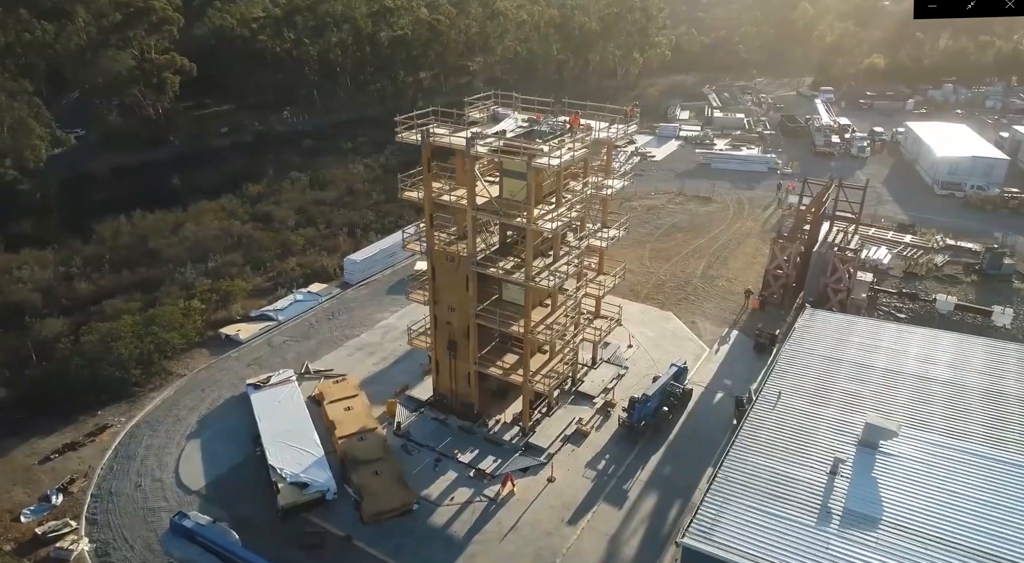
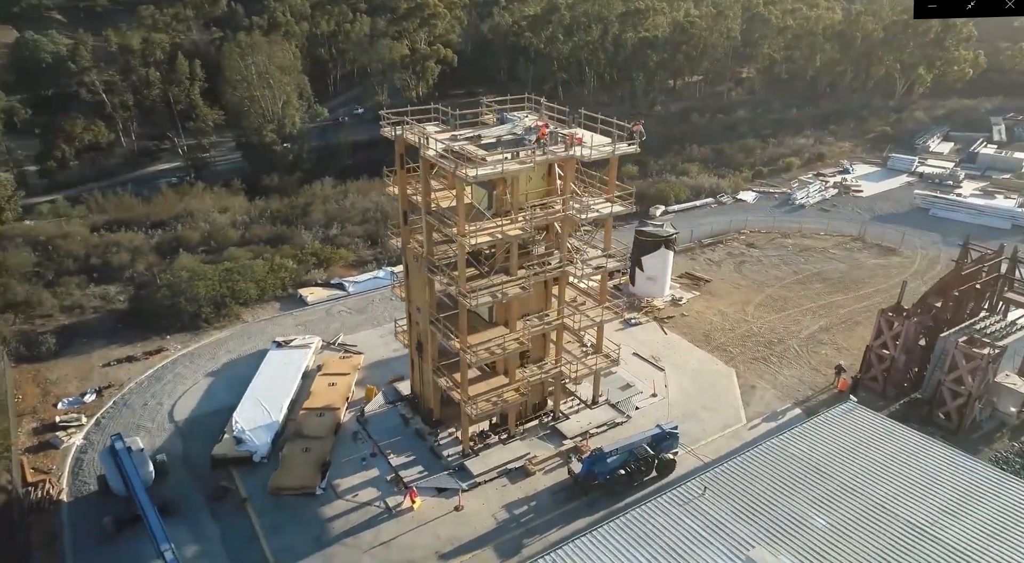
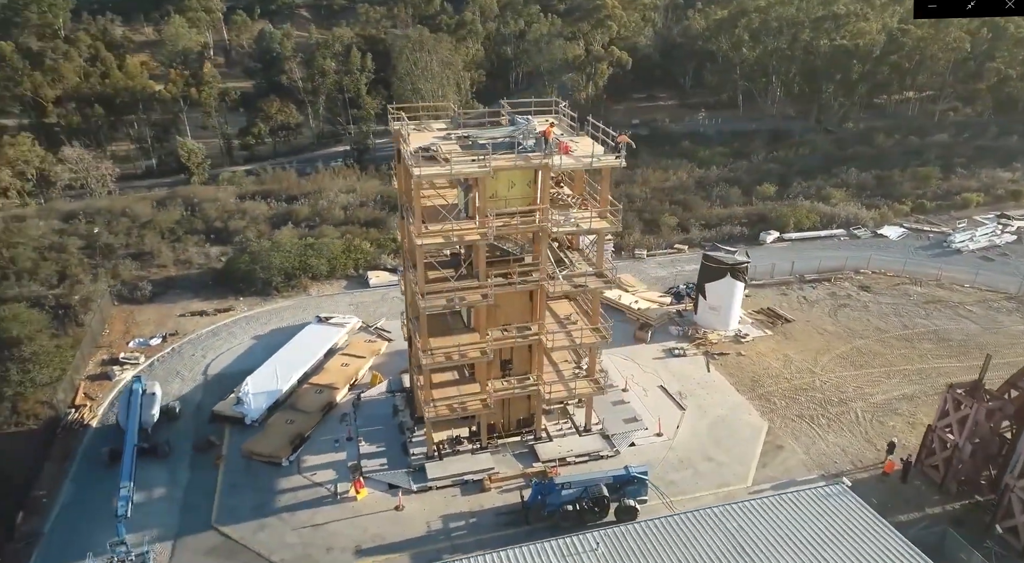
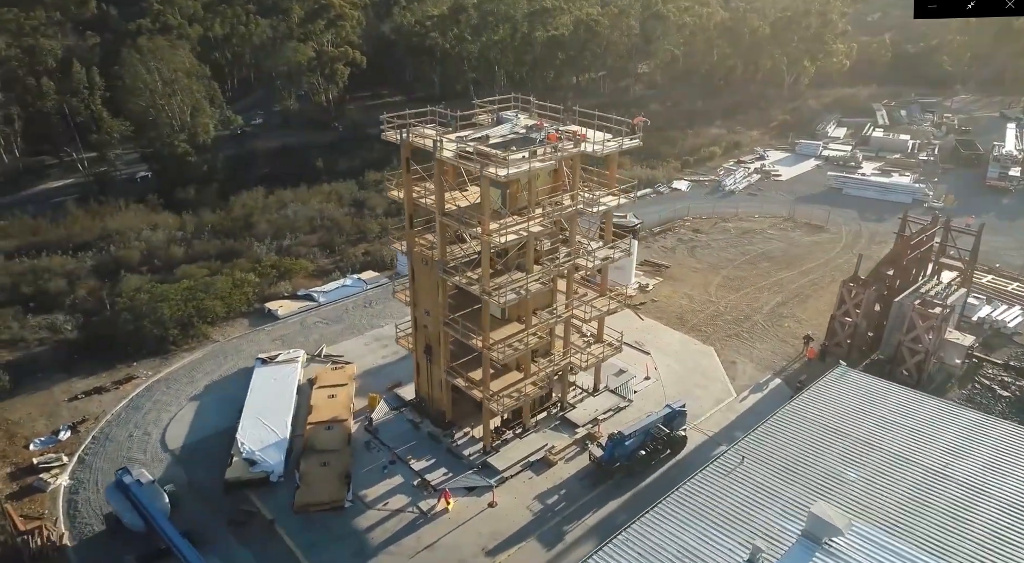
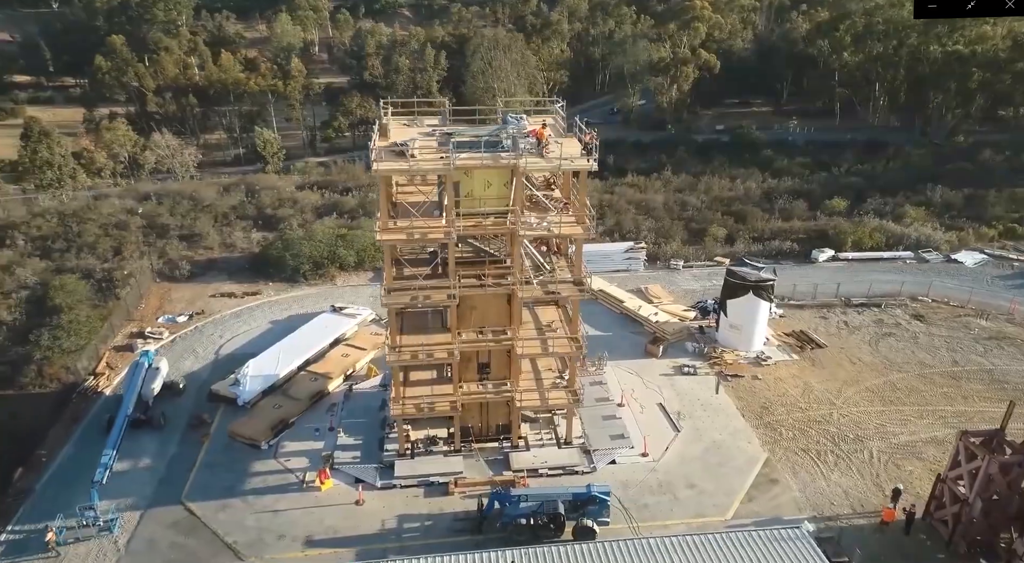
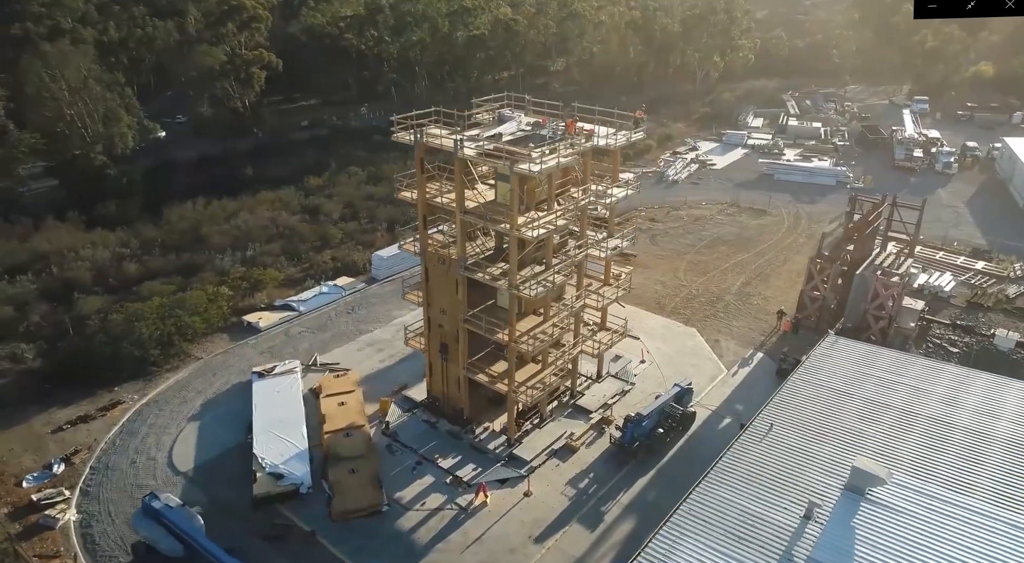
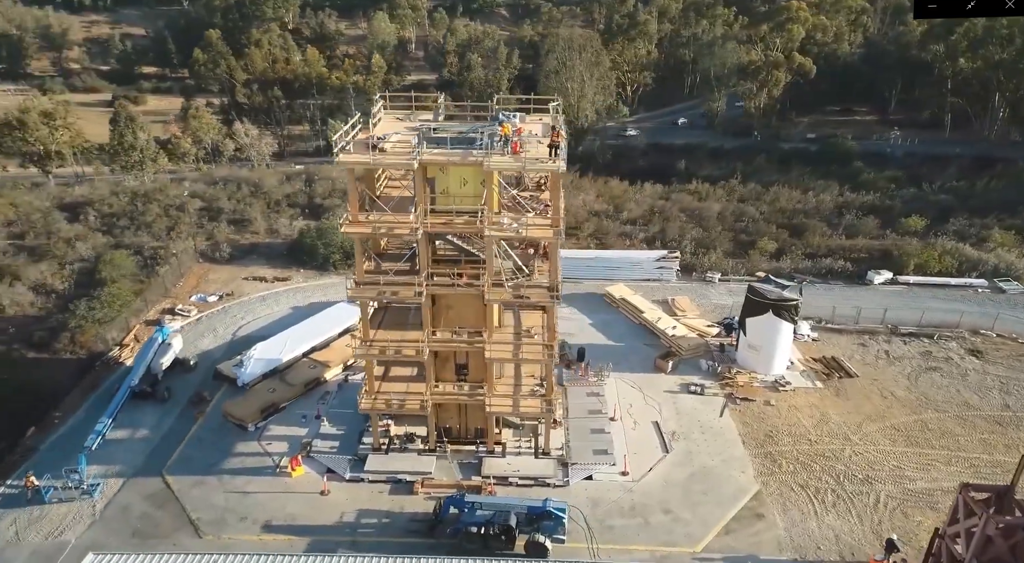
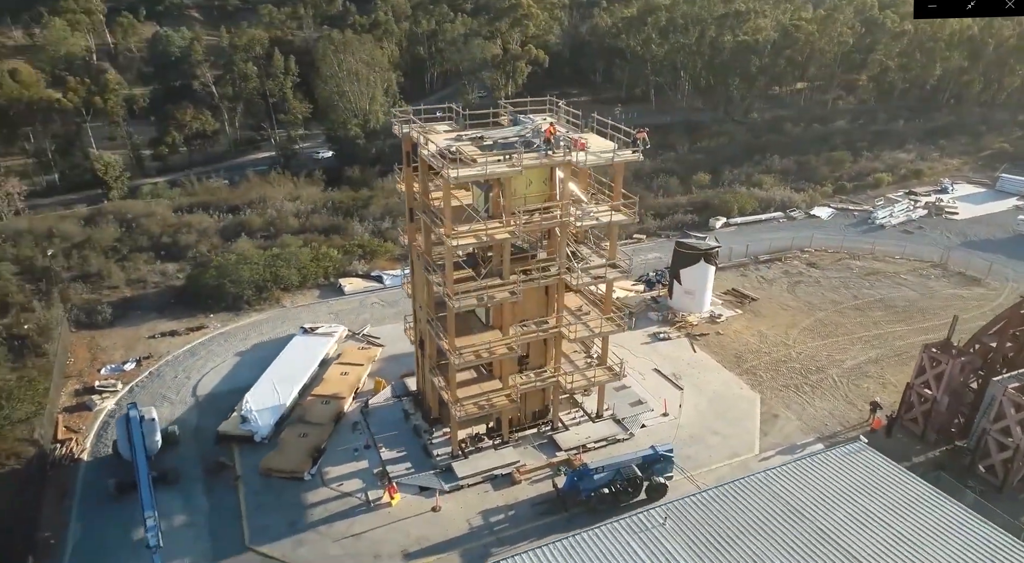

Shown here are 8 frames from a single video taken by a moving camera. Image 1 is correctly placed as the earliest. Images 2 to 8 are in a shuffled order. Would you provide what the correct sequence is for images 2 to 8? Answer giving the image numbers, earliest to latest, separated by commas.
6, 4, 2, 8, 3, 5, 7
